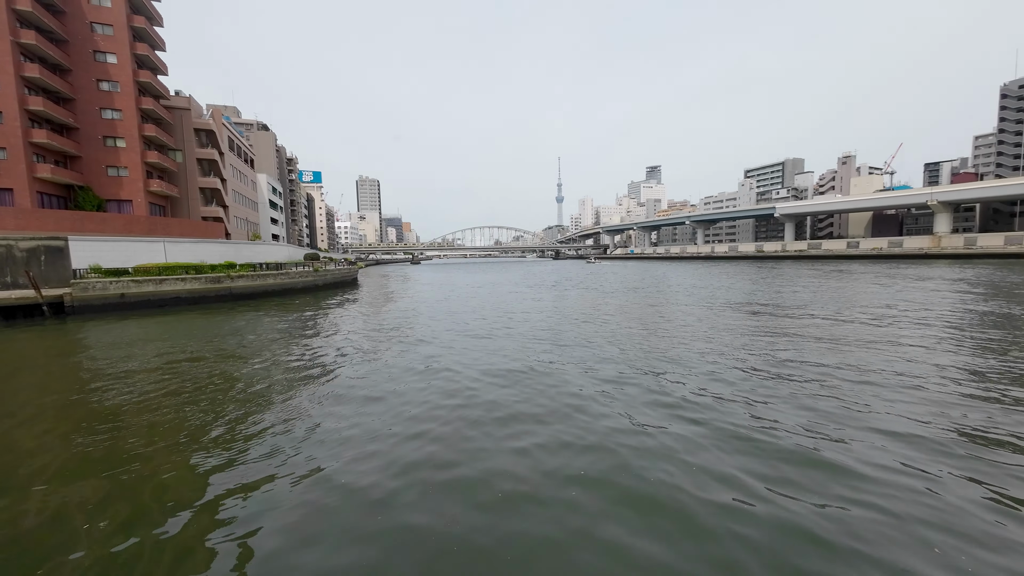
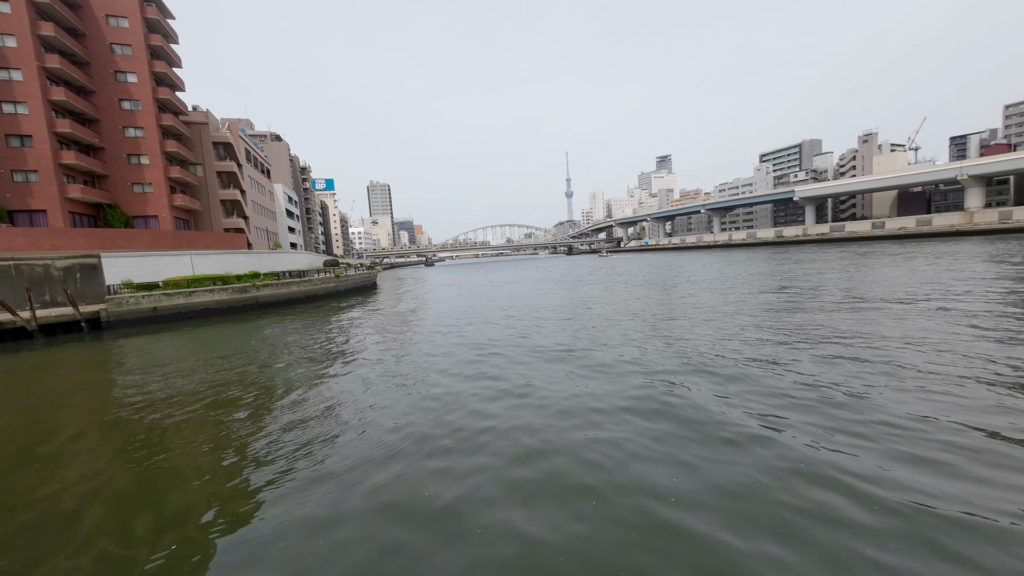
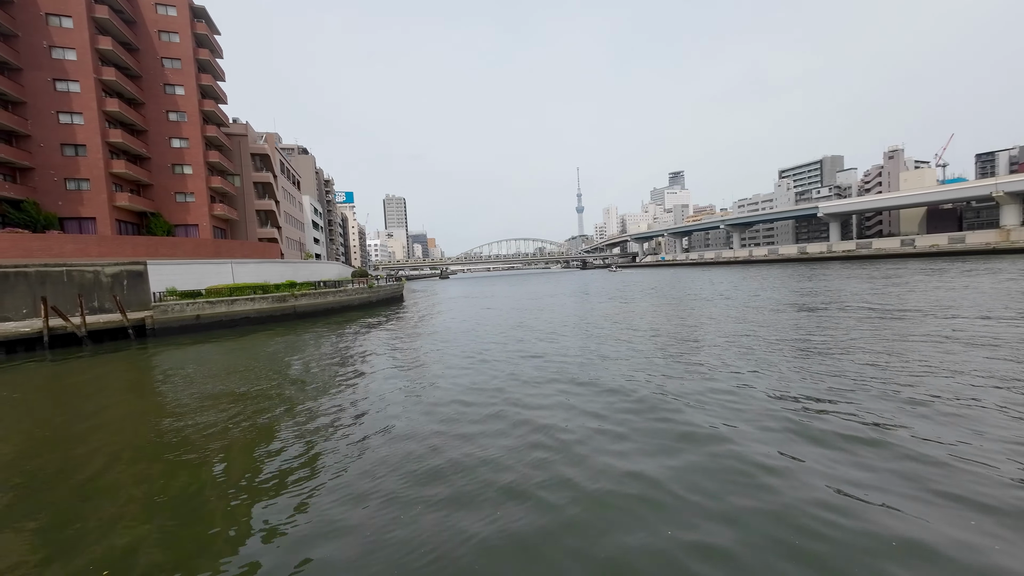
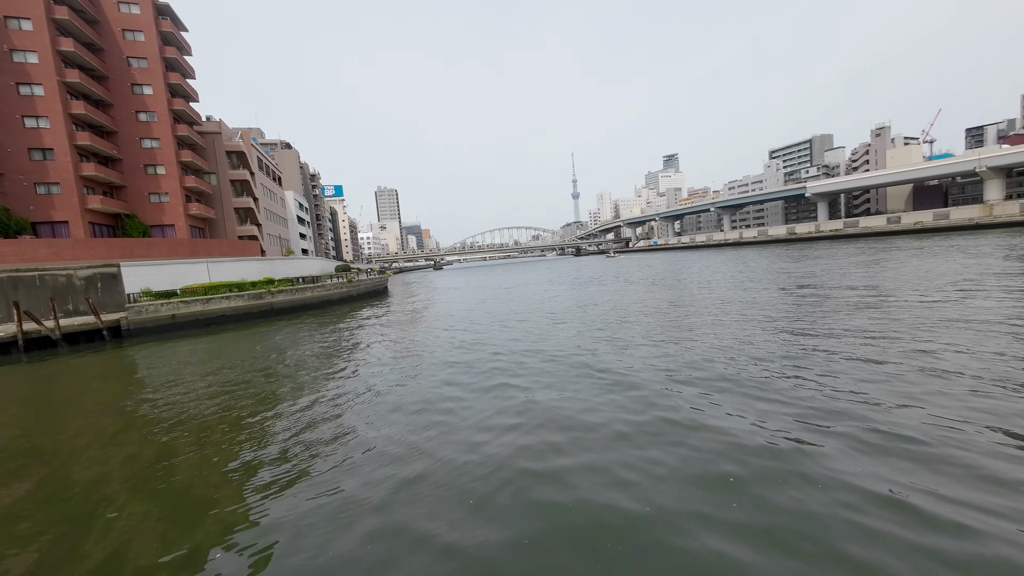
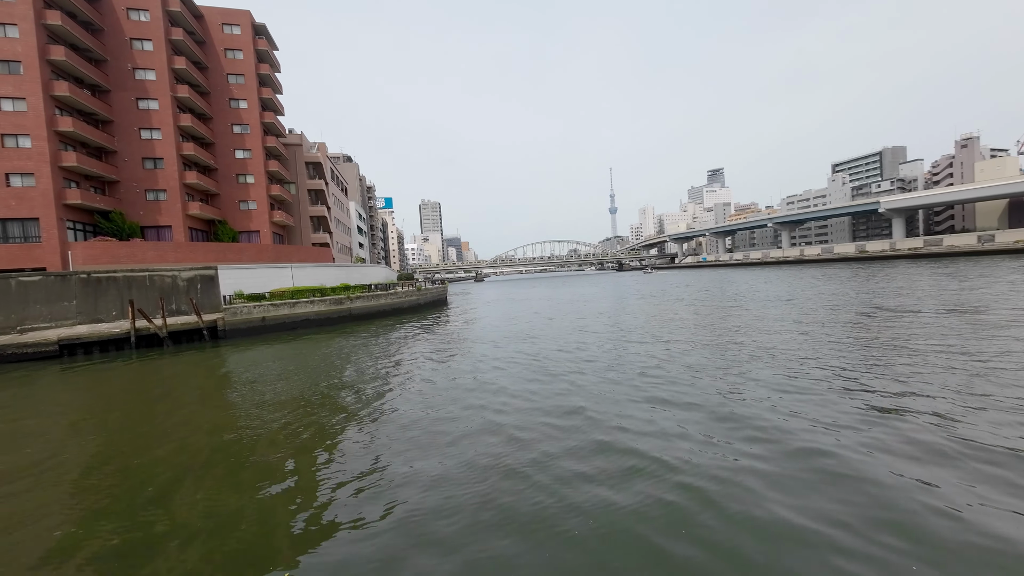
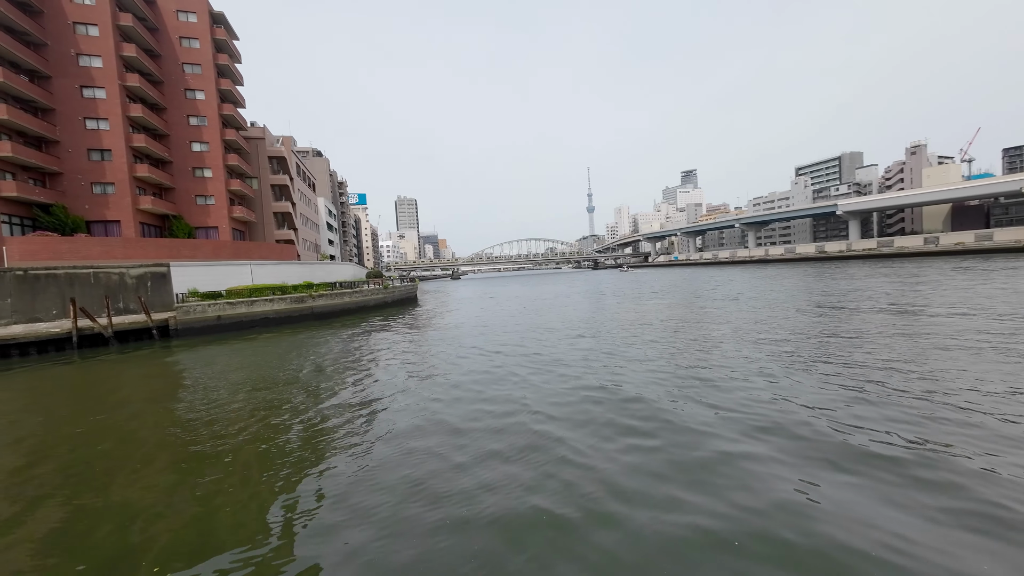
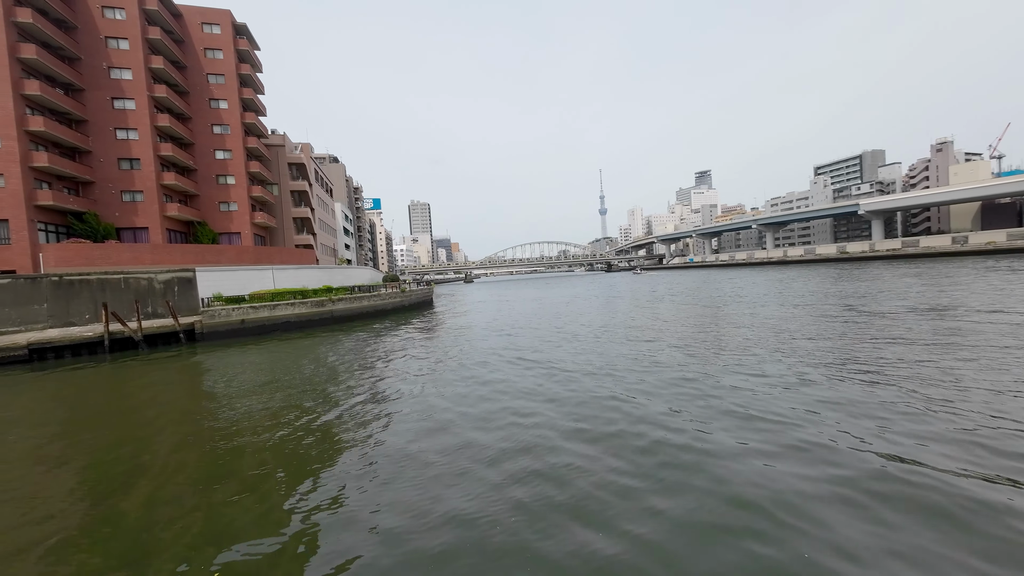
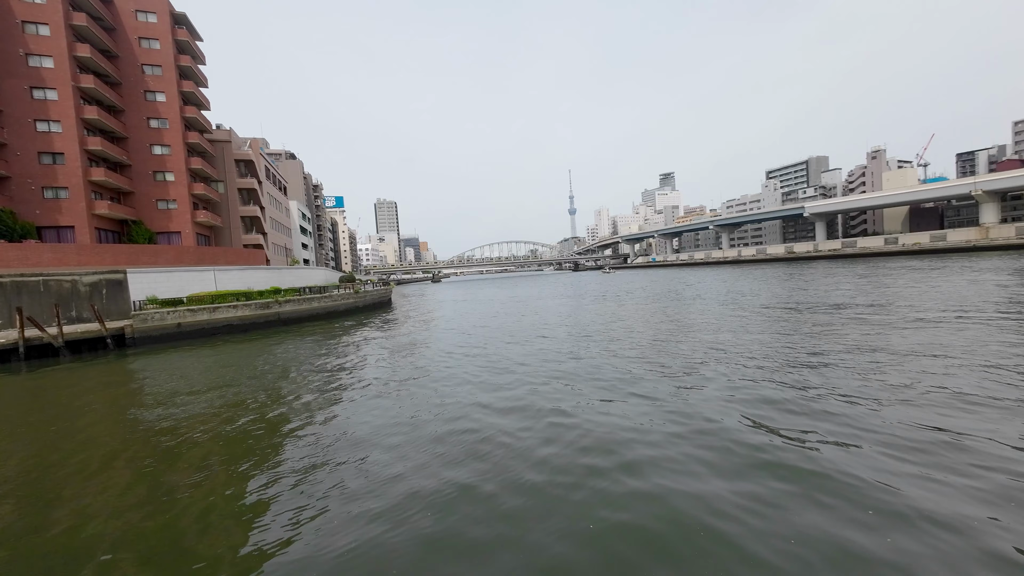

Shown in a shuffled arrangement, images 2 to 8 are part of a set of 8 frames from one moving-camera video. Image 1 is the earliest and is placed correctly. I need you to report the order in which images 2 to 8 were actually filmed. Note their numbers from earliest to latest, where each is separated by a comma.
2, 4, 8, 3, 6, 7, 5
